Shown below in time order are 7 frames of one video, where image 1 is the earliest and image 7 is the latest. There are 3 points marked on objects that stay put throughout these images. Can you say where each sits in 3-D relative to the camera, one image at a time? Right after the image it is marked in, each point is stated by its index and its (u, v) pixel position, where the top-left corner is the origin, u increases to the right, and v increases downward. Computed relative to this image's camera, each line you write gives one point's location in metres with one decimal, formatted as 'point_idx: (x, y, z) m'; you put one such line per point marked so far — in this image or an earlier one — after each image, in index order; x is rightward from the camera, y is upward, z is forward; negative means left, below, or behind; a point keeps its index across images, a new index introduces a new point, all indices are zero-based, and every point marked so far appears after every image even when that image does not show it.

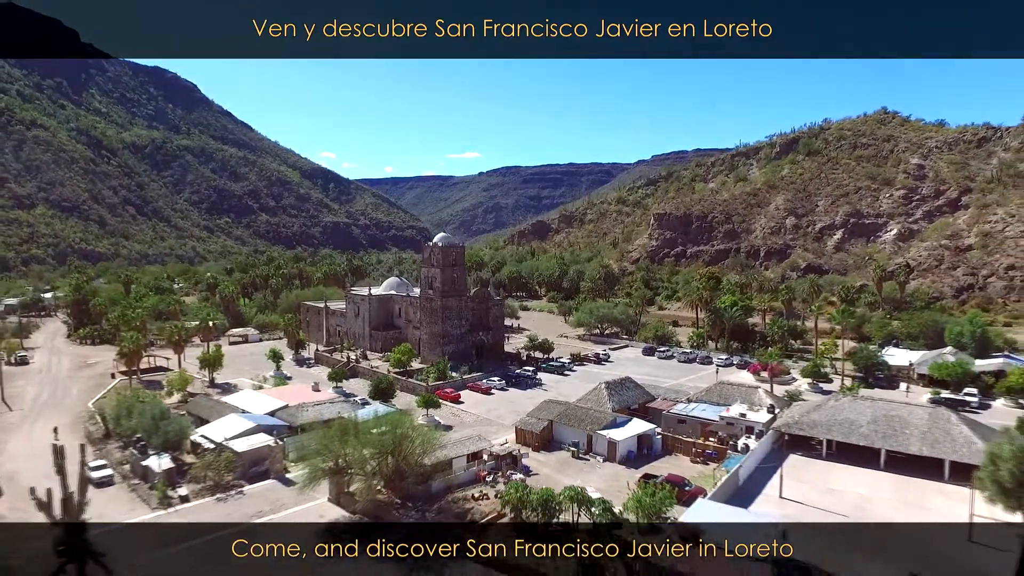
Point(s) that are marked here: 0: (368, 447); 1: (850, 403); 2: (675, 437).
0: (-2.9, -3.1, +13.8) m
1: (+8.2, -2.9, +16.6) m
2: (+4.2, -3.8, +17.3) m
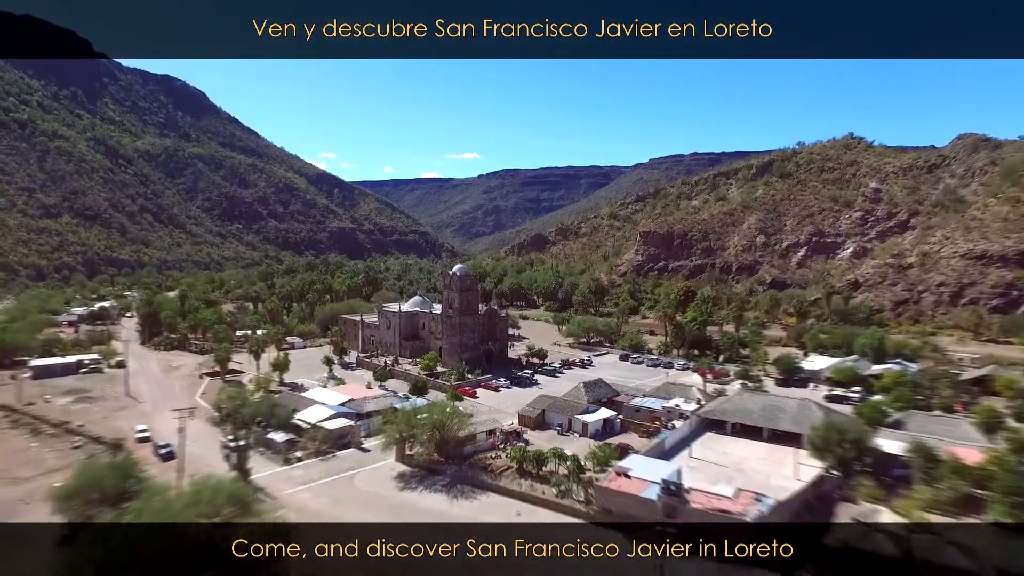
0: (-2.8, -4.1, +21.1) m
1: (+8.4, -3.9, +23.9) m
2: (+4.3, -4.8, +24.6) m
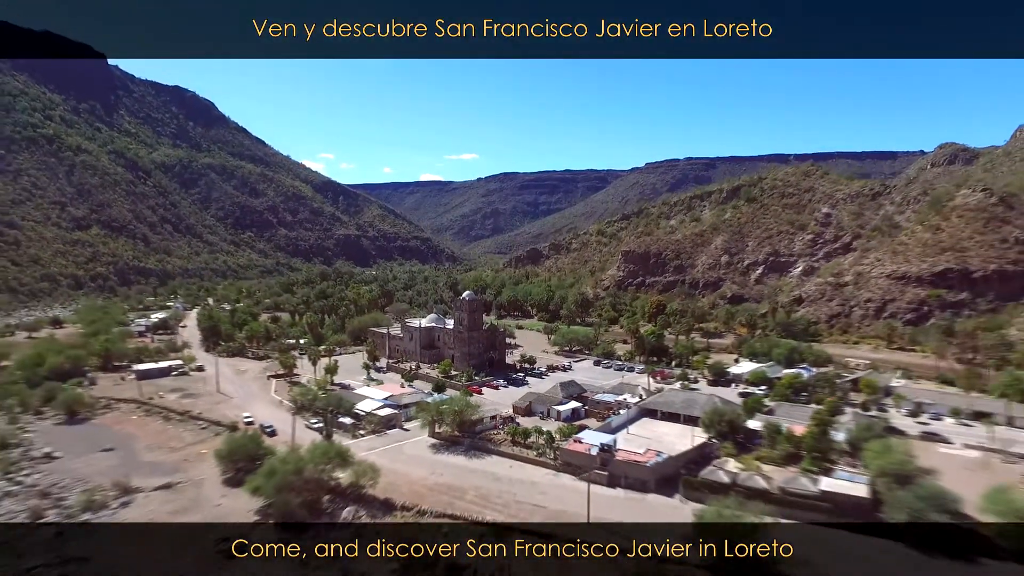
0: (-3.0, -5.5, +31.1) m
1: (+8.2, -5.3, +33.8) m
2: (+4.1, -6.2, +34.6) m
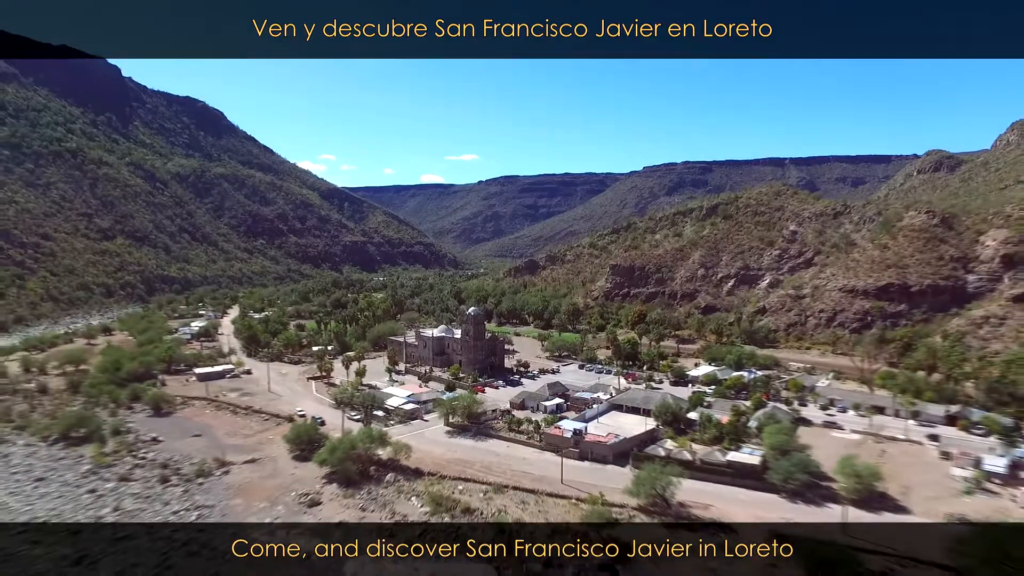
0: (-3.2, -6.8, +40.1) m
1: (+8.0, -6.6, +42.8) m
2: (+4.0, -7.5, +43.6) m
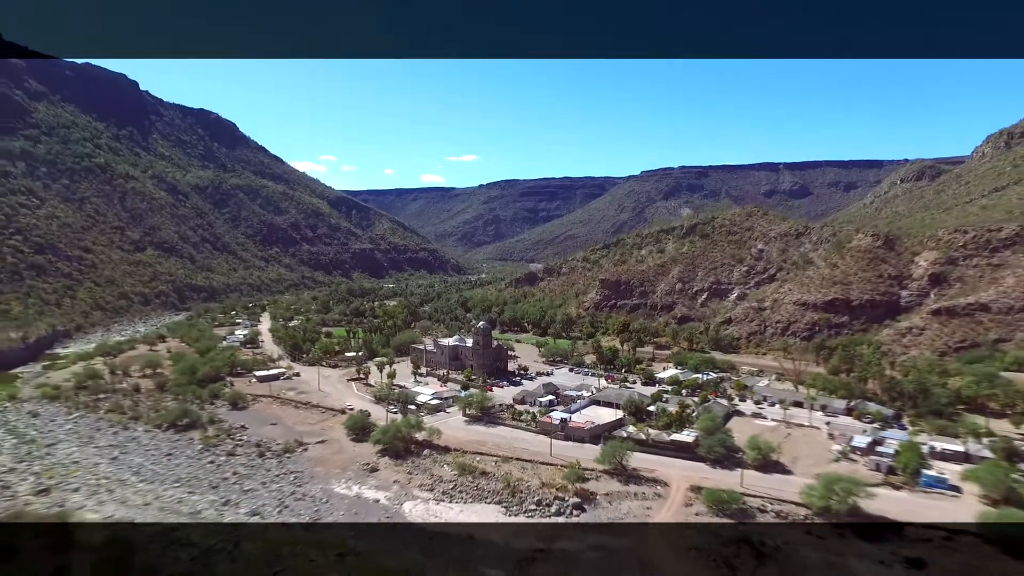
0: (-3.0, -8.6, +52.1) m
1: (+8.2, -8.4, +54.9) m
2: (+4.1, -9.2, +55.6) m
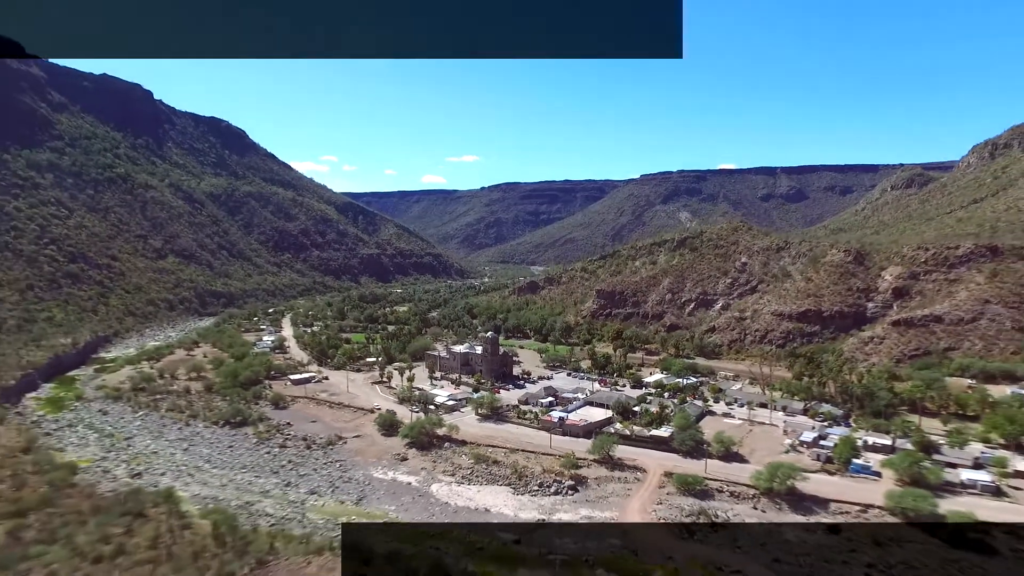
0: (-2.5, -10.1, +60.8) m
1: (+8.7, -9.9, +63.6) m
2: (+4.6, -10.8, +64.3) m
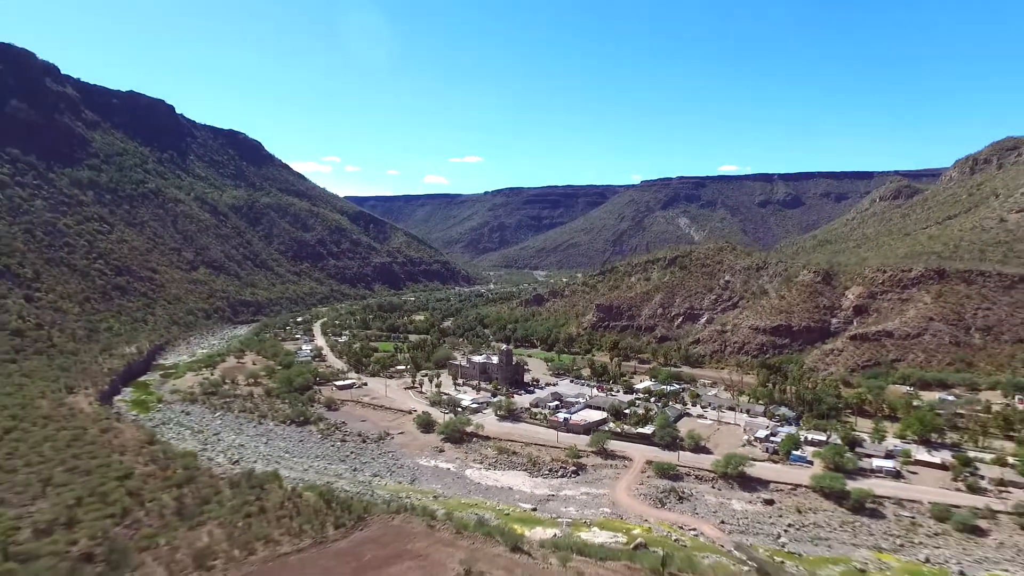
0: (-1.0, -12.7, +74.2) m
1: (+10.1, -12.6, +76.9) m
2: (+6.1, -13.4, +77.7) m
